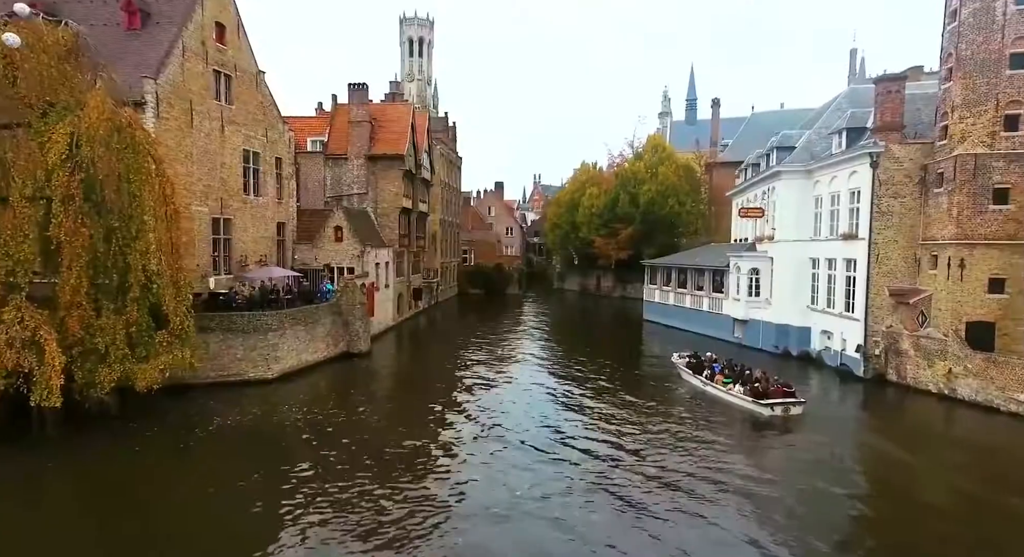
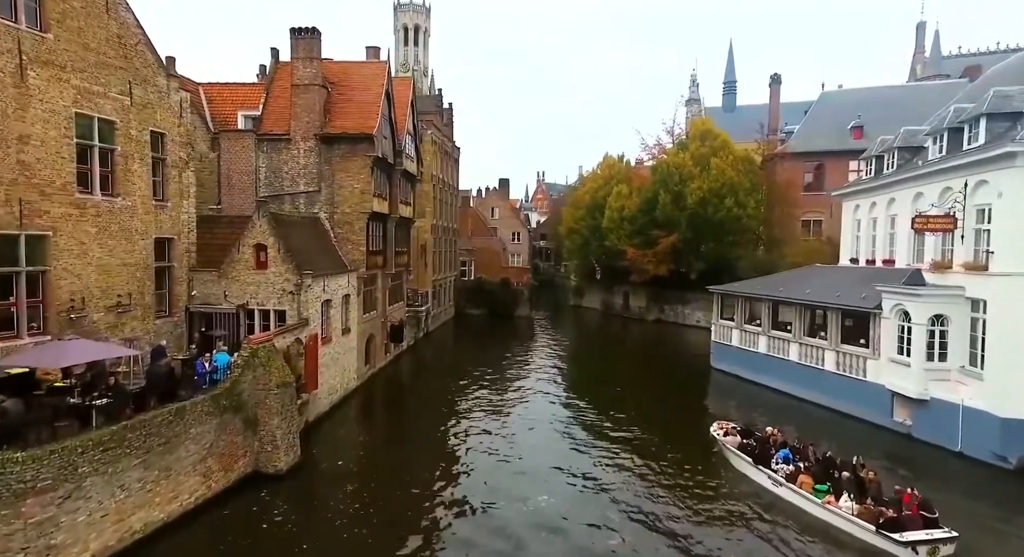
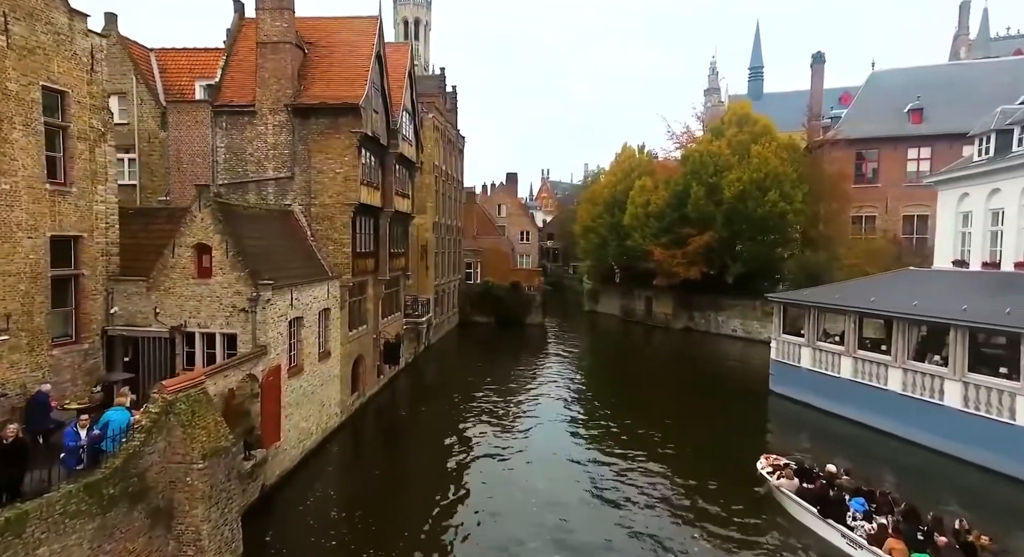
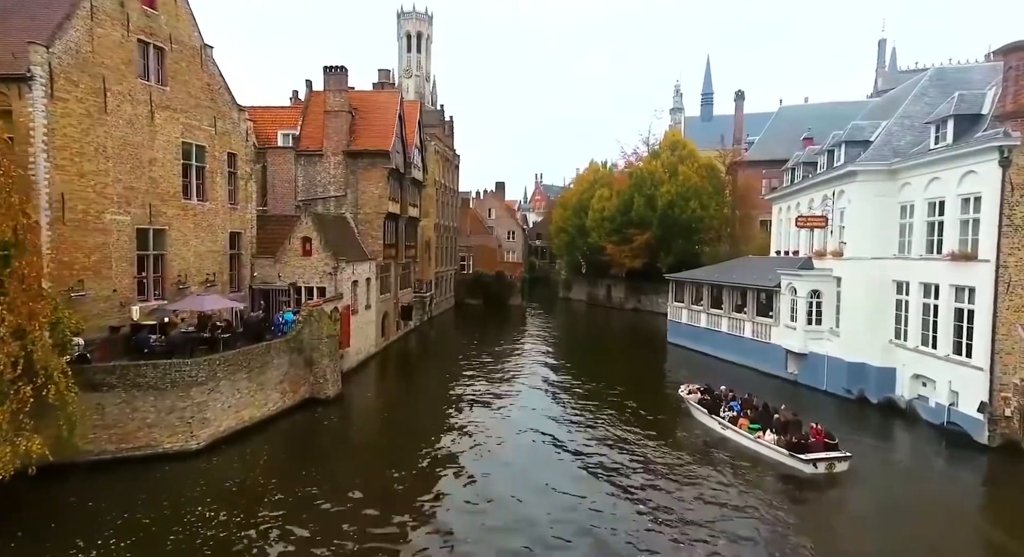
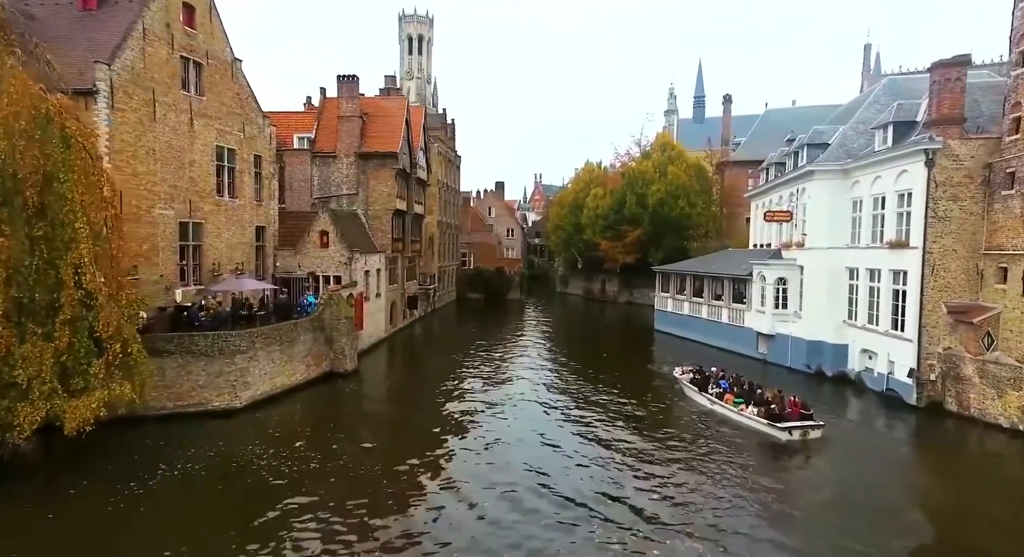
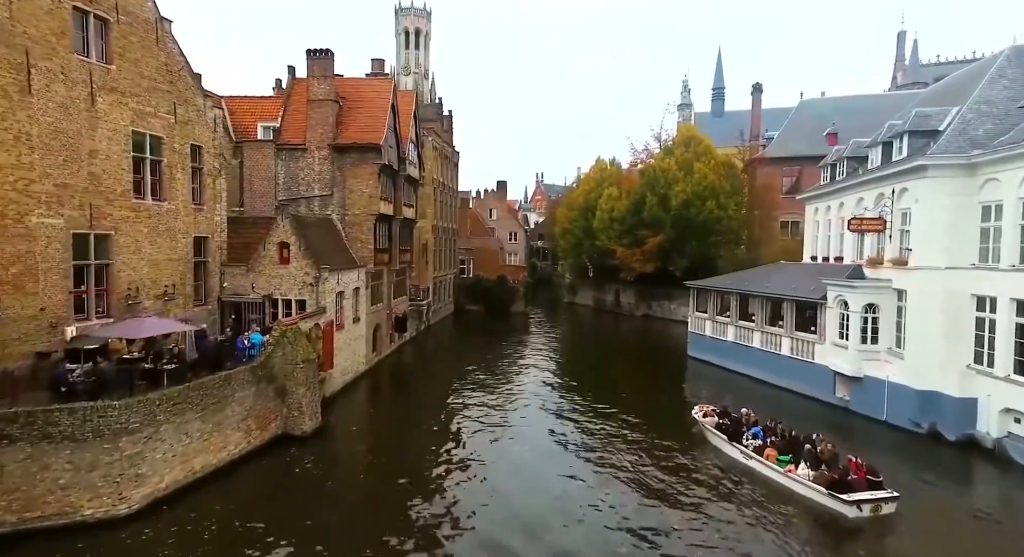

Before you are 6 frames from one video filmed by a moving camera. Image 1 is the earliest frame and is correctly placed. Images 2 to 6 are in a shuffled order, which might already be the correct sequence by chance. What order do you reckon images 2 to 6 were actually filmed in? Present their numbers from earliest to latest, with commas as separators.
5, 4, 6, 2, 3
